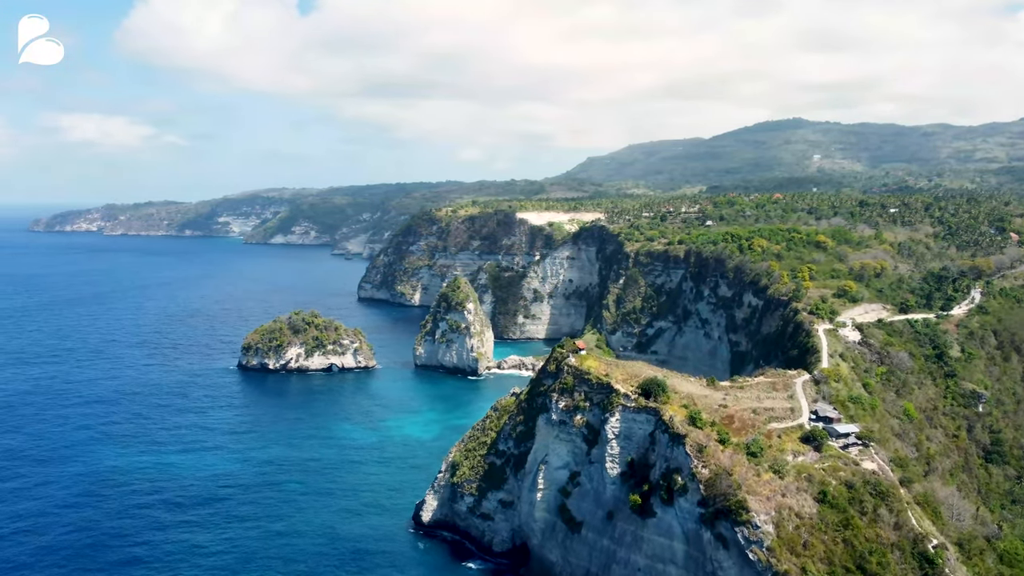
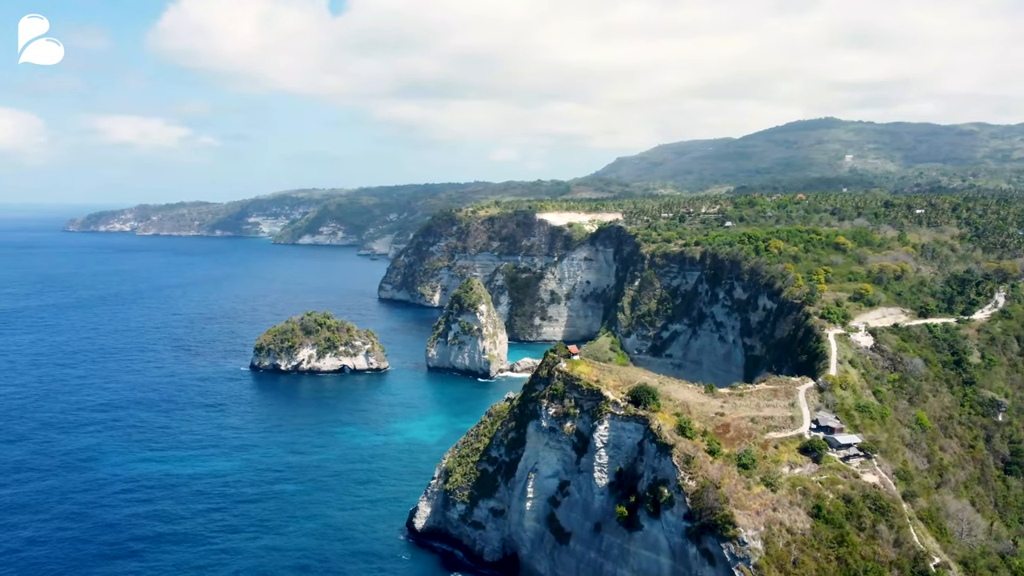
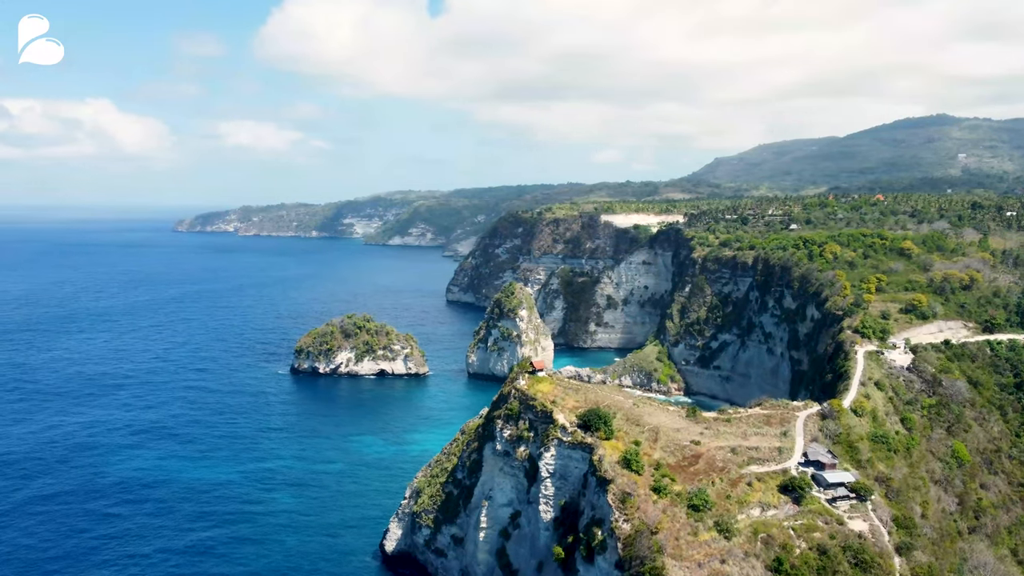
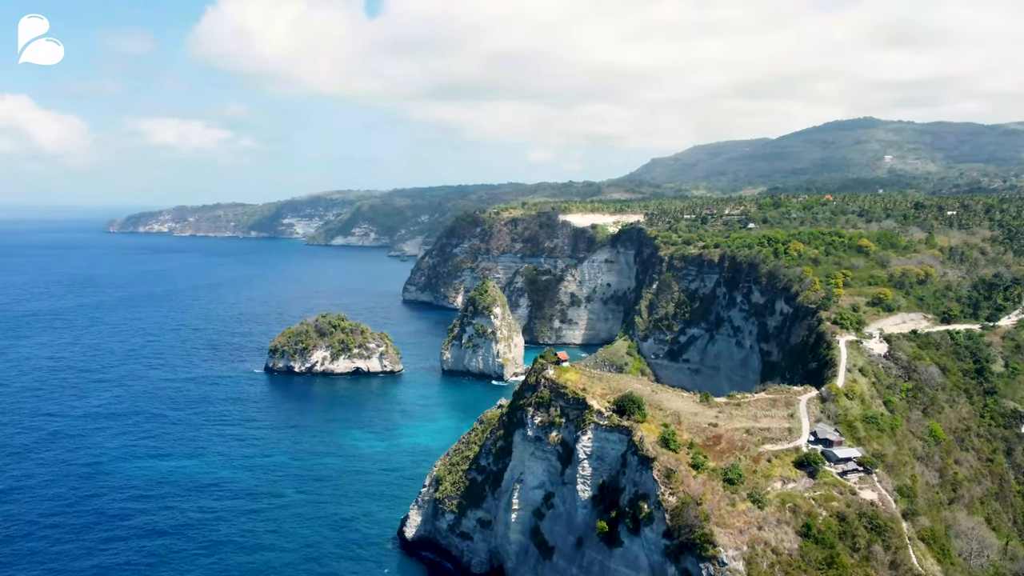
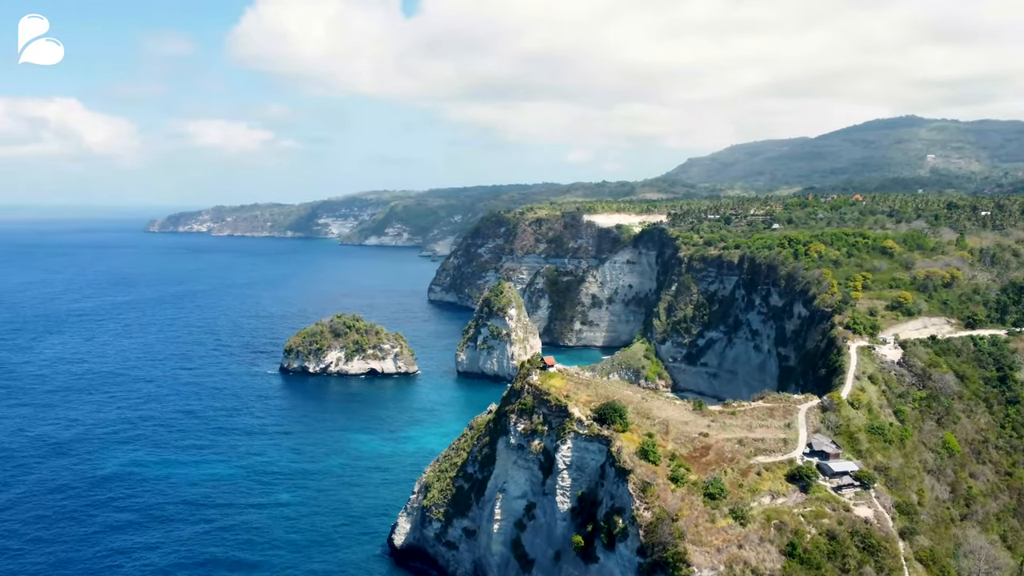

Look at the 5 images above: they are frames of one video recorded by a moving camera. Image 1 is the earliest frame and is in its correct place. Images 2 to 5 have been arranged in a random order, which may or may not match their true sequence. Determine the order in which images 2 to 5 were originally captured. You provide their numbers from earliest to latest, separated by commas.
2, 4, 5, 3
